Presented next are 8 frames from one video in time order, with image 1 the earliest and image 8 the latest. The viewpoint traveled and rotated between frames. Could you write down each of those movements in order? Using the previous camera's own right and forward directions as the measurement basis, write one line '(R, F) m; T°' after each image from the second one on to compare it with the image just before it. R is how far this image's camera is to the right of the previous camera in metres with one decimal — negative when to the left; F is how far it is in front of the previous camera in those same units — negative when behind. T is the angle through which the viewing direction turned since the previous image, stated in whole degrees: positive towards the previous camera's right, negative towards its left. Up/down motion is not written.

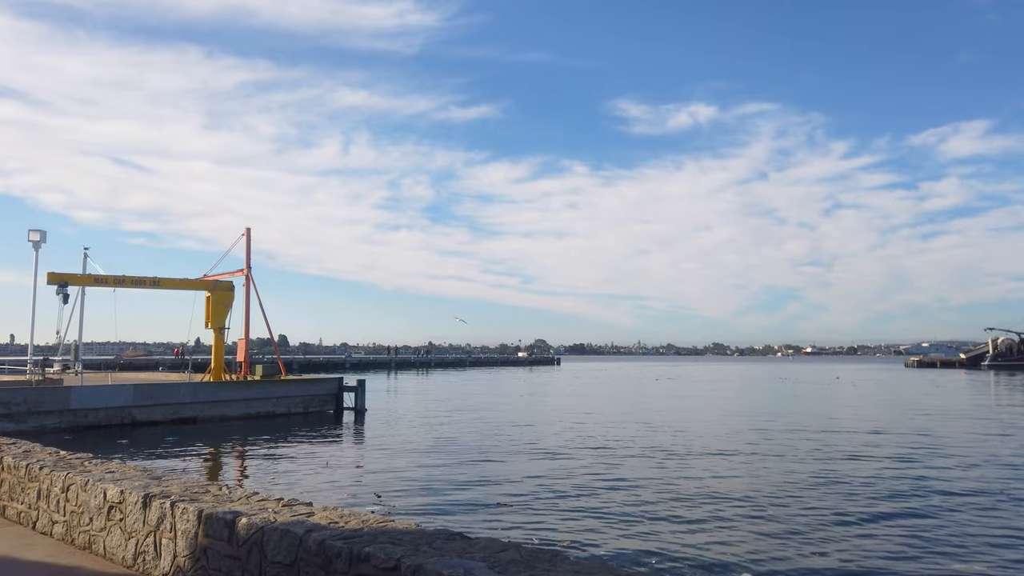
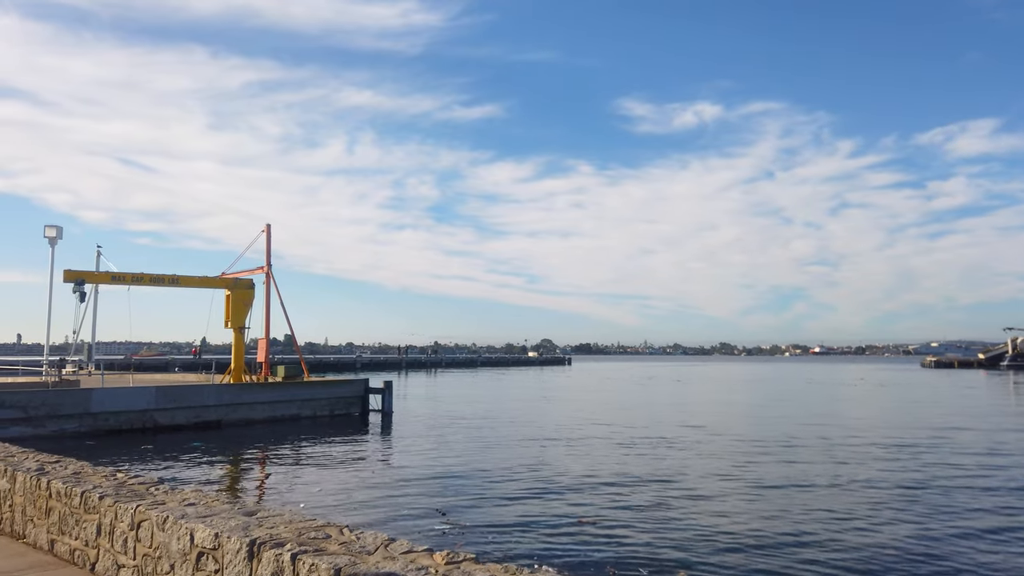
(-1.2, +1.2) m; 0°
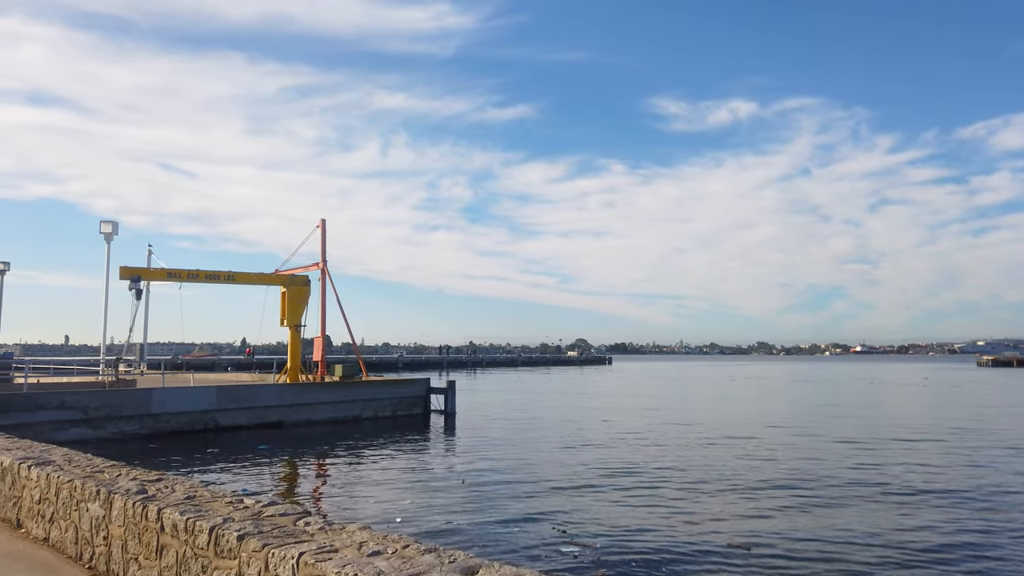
(-1.4, +1.6) m; -3°
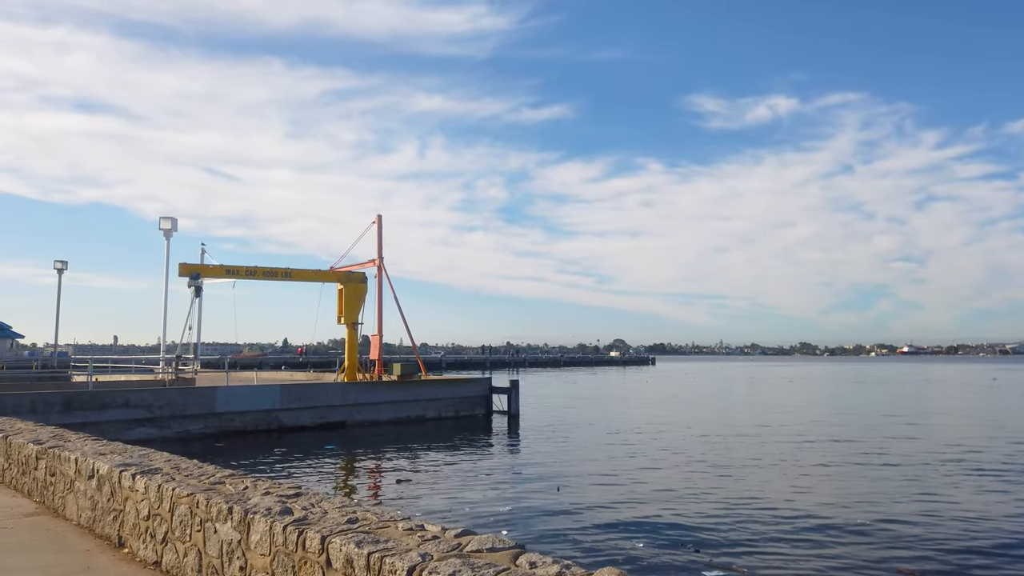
(-1.1, +1.1) m; -3°
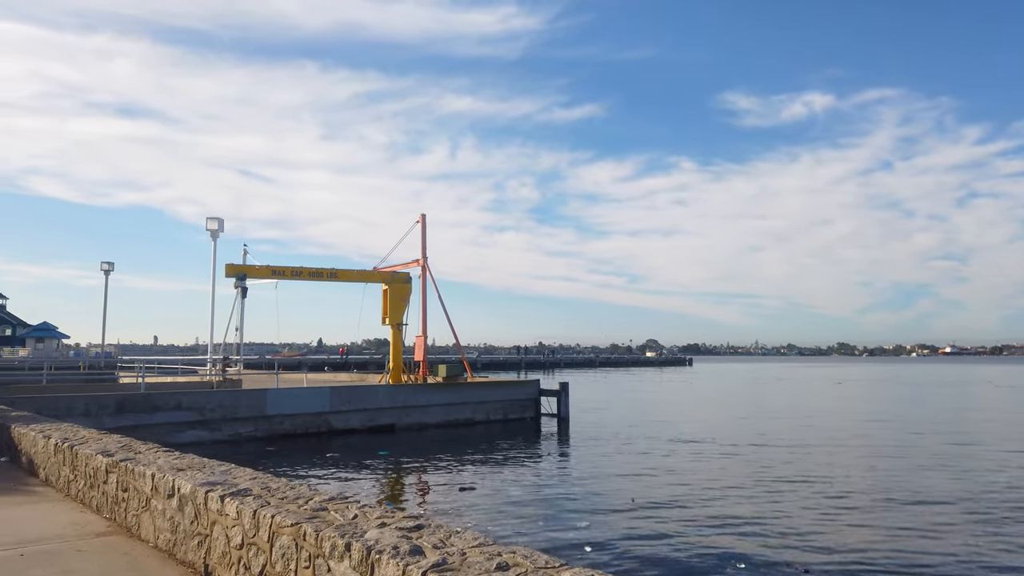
(-0.7, +0.7) m; -2°
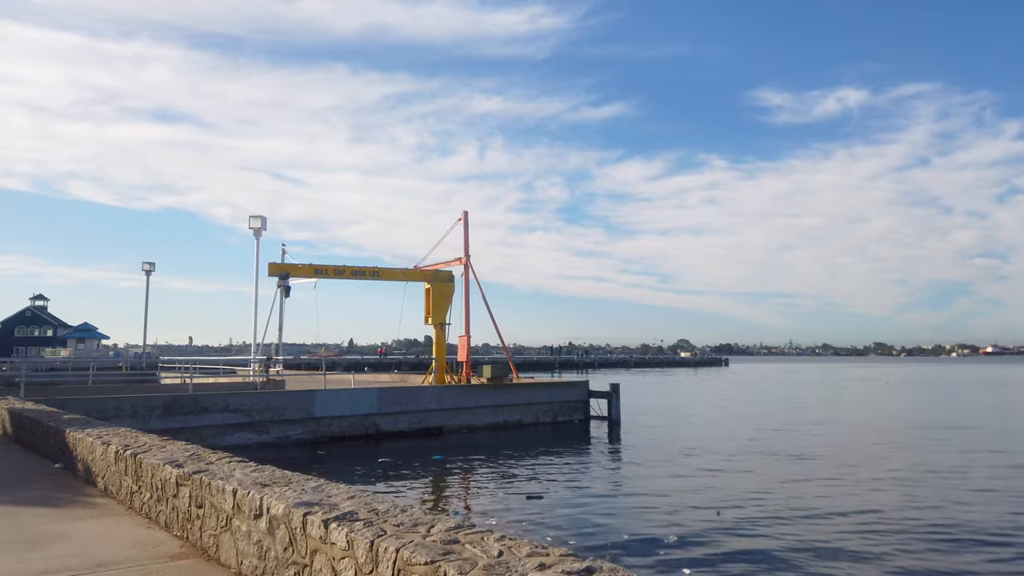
(-0.7, +0.8) m; -2°
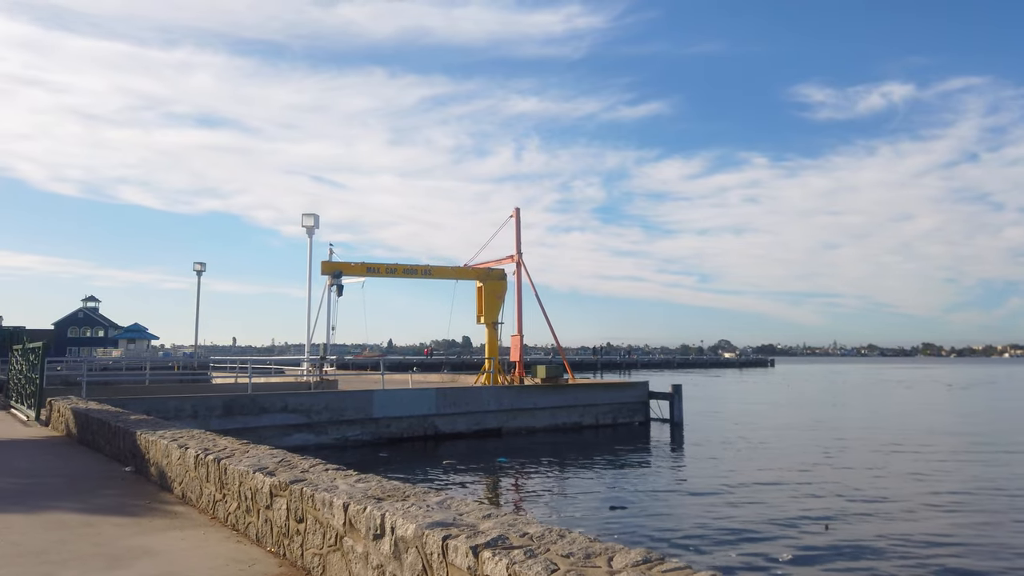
(-0.7, +0.7) m; -3°
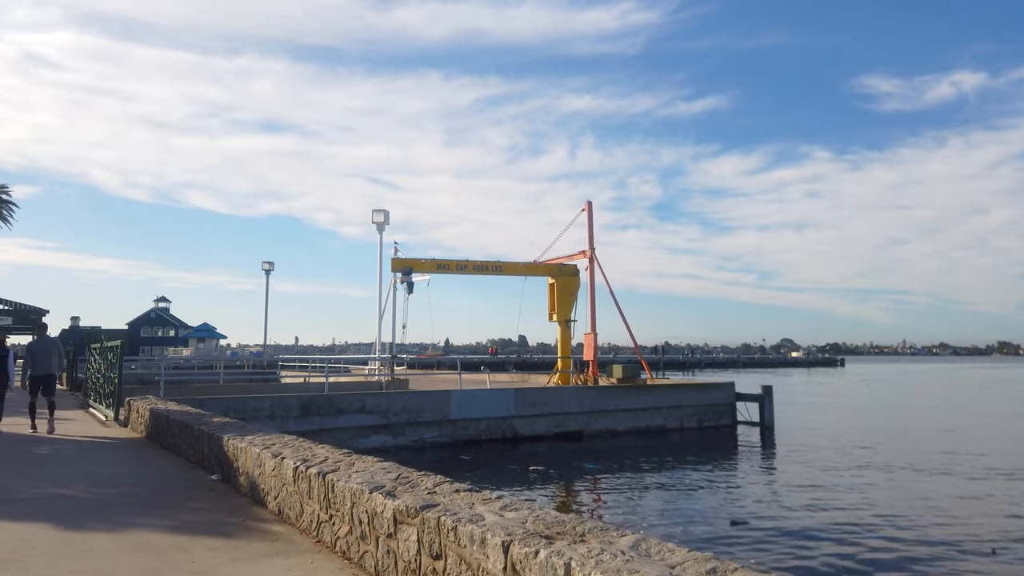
(-0.7, +1.1) m; -4°
